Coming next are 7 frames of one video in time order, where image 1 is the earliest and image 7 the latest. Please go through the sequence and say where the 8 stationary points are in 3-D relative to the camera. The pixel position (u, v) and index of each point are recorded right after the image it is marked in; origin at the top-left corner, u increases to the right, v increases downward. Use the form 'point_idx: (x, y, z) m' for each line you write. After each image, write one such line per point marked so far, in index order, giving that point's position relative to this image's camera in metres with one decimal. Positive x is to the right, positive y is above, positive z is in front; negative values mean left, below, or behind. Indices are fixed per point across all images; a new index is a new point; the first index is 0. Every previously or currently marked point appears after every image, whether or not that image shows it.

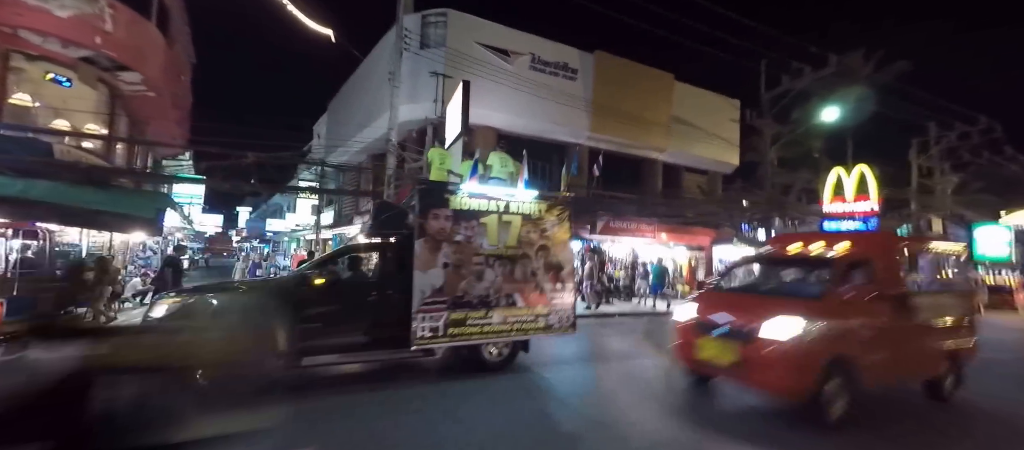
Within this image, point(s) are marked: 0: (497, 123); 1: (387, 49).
0: (-0.6, +4.2, +15.2) m
1: (-5.5, +7.5, +15.7) m
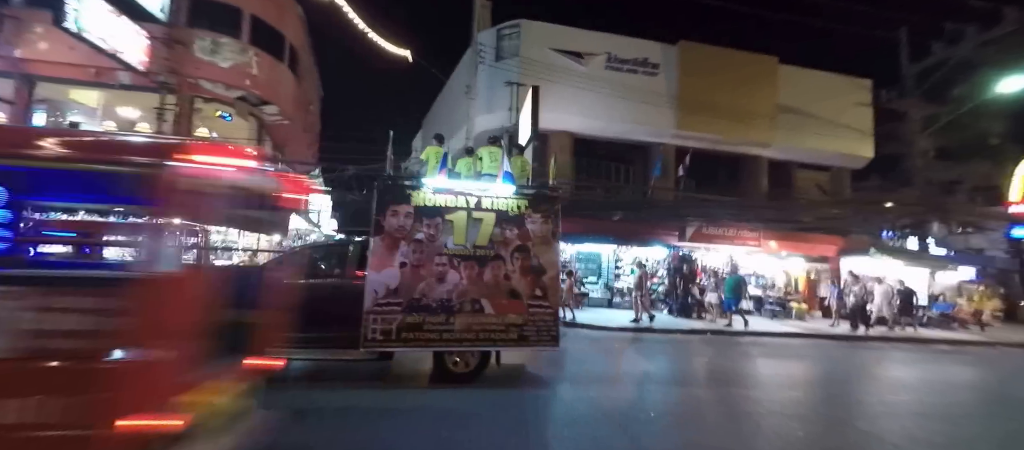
0: (+2.5, +3.9, +15.0) m
1: (-2.1, +7.2, +16.8) m
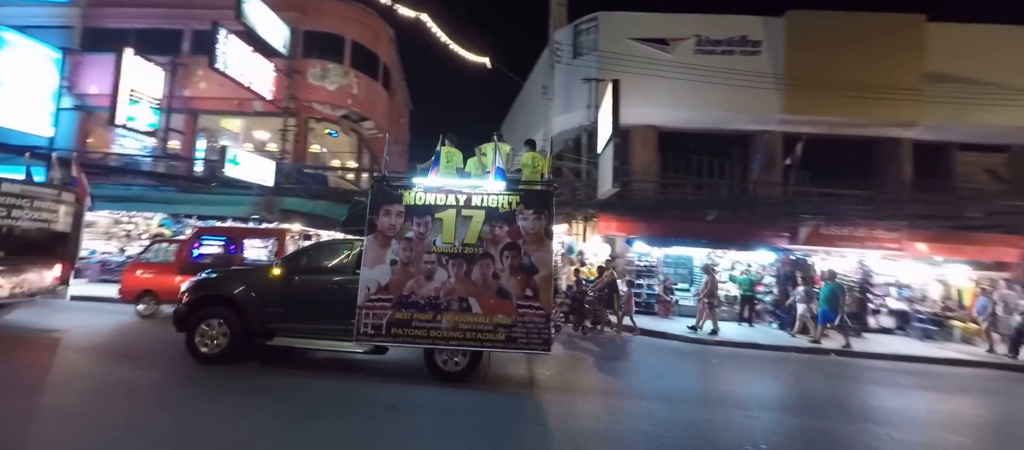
0: (+5.5, +3.9, +13.9) m
1: (+1.3, +7.2, +16.7) m
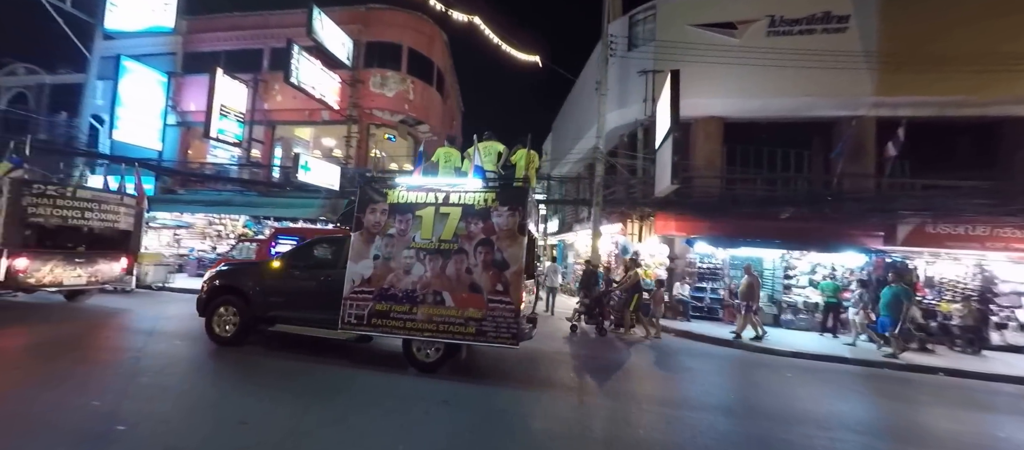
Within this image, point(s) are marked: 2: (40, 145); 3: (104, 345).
0: (+7.3, +3.9, +12.9) m
1: (+3.6, +7.2, +16.3) m
2: (-14.6, +2.5, +11.5) m
3: (-6.4, -1.9, +5.8) m
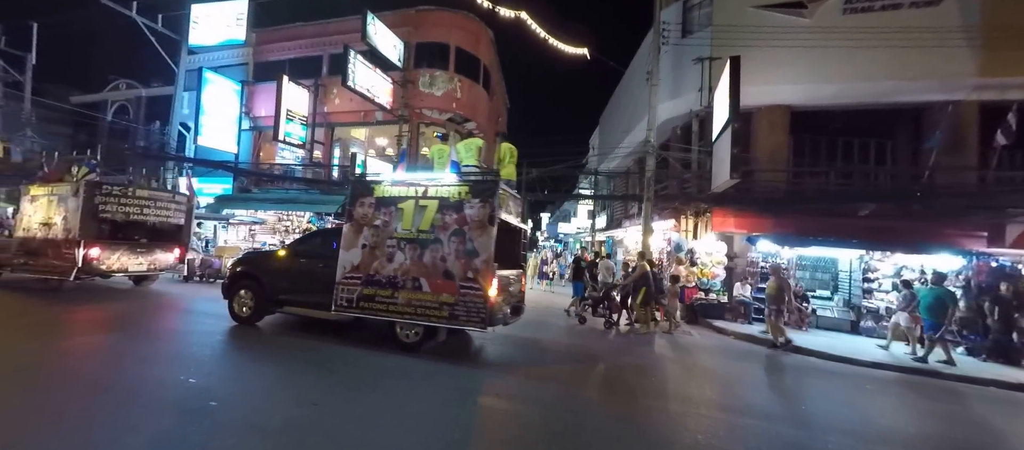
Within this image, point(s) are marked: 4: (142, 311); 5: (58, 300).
0: (+8.9, +4.0, +11.8) m
1: (+5.6, +7.3, +15.6) m
2: (-13.1, +2.6, +13.1) m
3: (-5.6, -1.9, +6.5) m
4: (-8.4, -1.9, +8.2) m
5: (-11.1, -1.8, +9.1) m
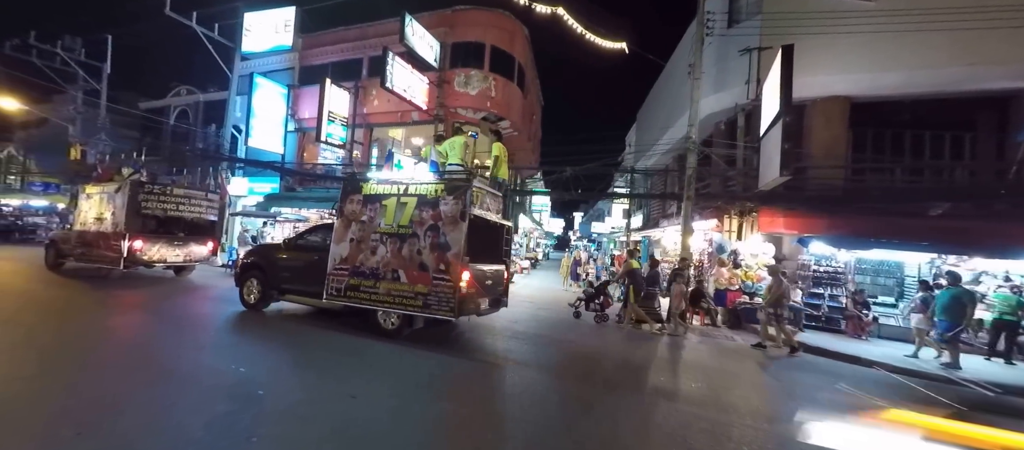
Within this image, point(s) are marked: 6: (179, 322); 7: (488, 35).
0: (+10.0, +4.0, +10.9) m
1: (+7.0, +7.3, +15.0) m
2: (-11.8, +2.7, +14.0) m
3: (-4.9, -1.8, +6.9) m
4: (-7.6, -1.8, +8.8) m
5: (-10.2, -1.7, +9.8) m
6: (-6.1, -1.8, +6.8) m
7: (-1.1, +8.7, +17.0) m
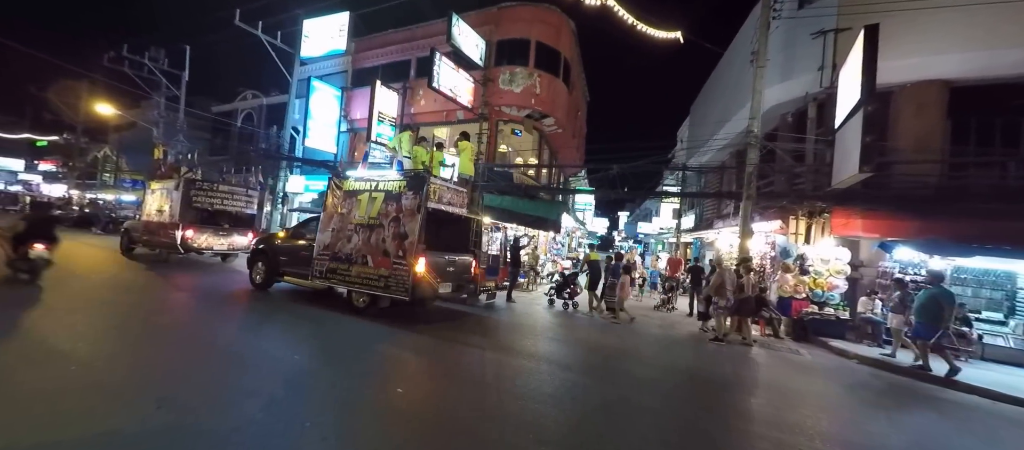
0: (+11.2, +3.9, +9.5) m
1: (+8.8, +7.3, +13.8) m
2: (-10.1, +2.9, +15.0) m
3: (-4.1, -1.7, +7.2) m
4: (-6.5, -1.7, +9.4) m
5: (-9.0, -1.5, +10.7) m
6: (-5.3, -1.6, +7.2) m
7: (+1.0, +8.8, +16.7) m
